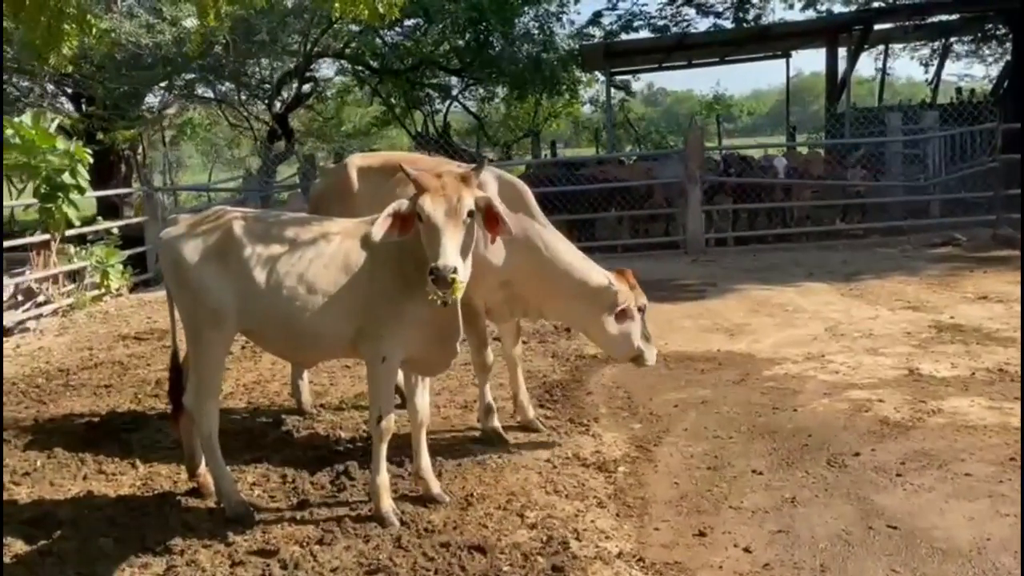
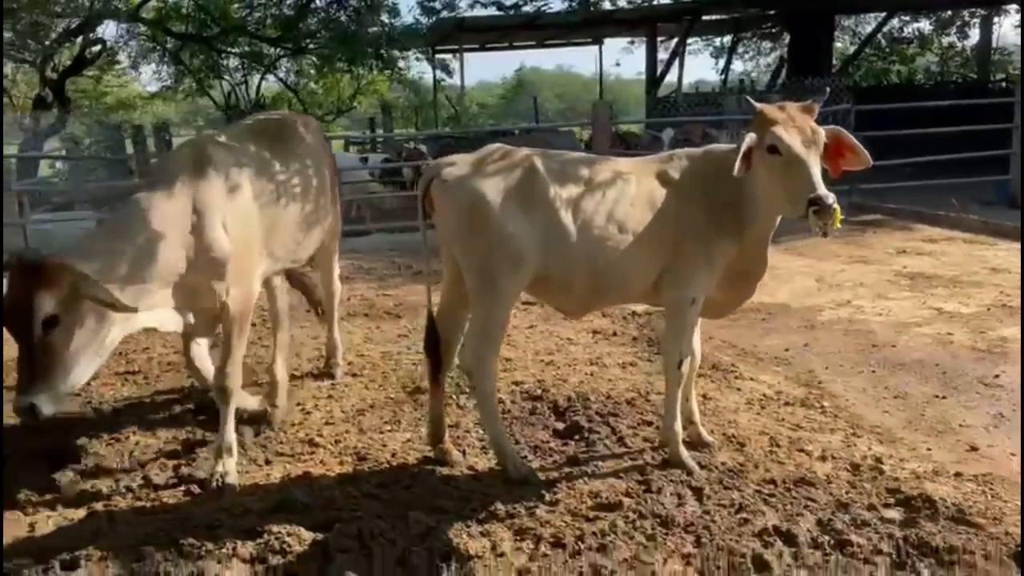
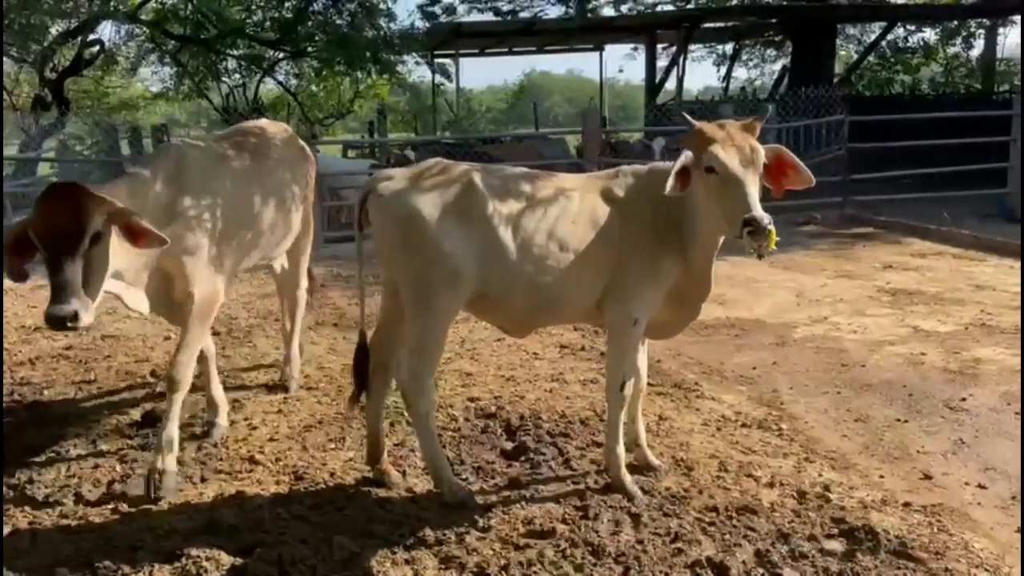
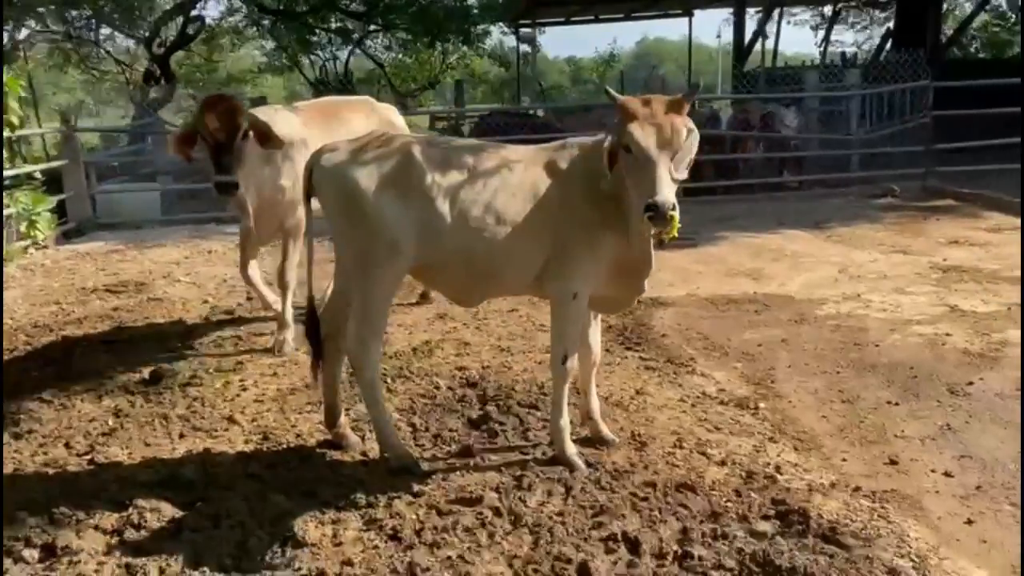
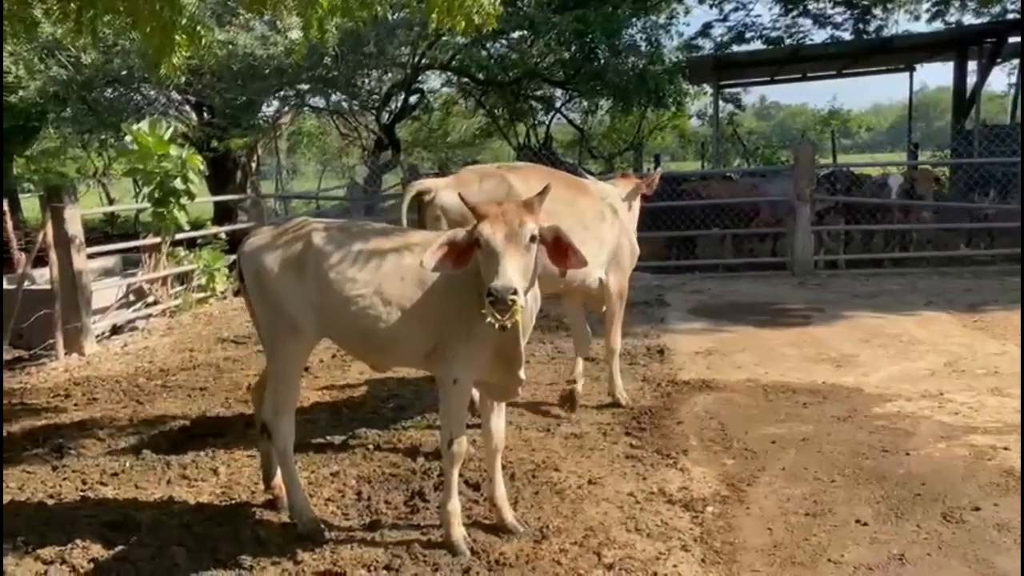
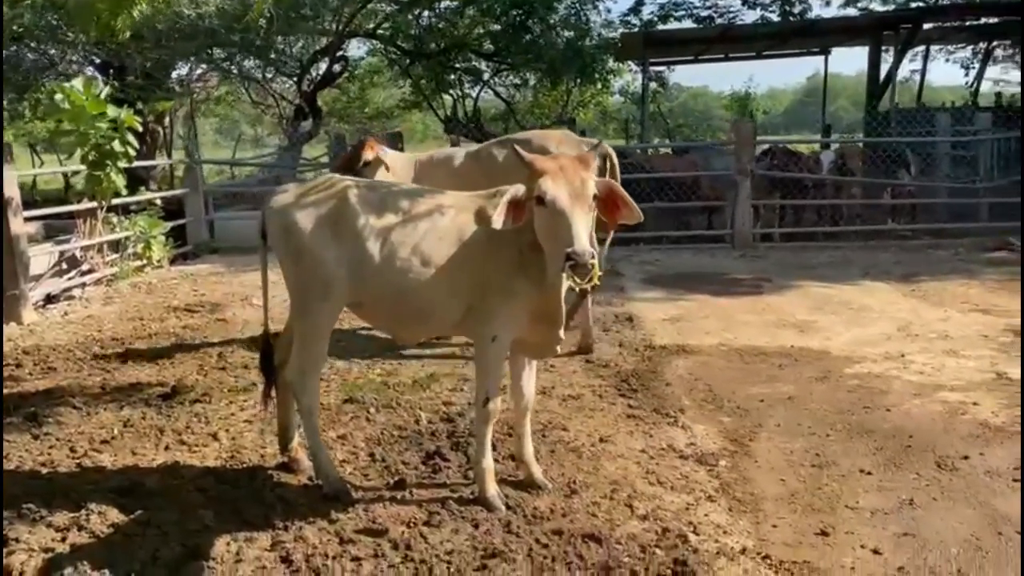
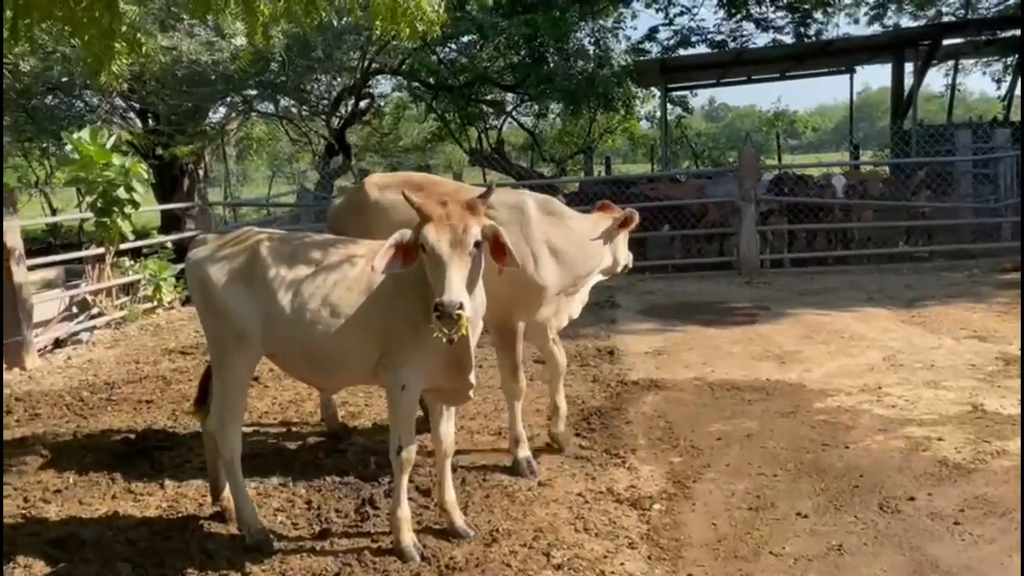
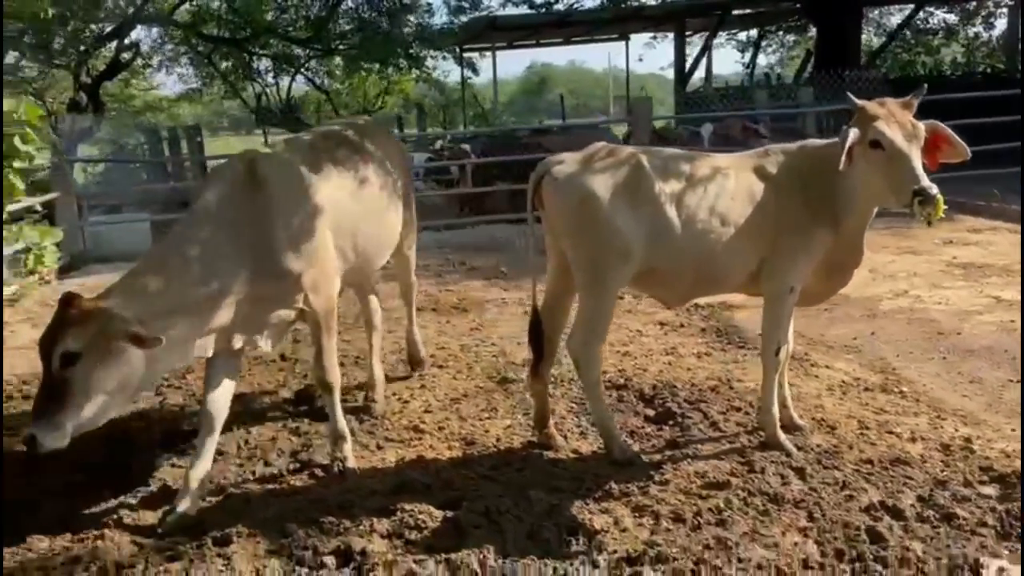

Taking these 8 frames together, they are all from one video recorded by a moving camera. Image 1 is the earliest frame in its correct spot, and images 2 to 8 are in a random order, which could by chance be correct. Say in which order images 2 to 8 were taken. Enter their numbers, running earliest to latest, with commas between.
7, 5, 6, 4, 3, 2, 8
